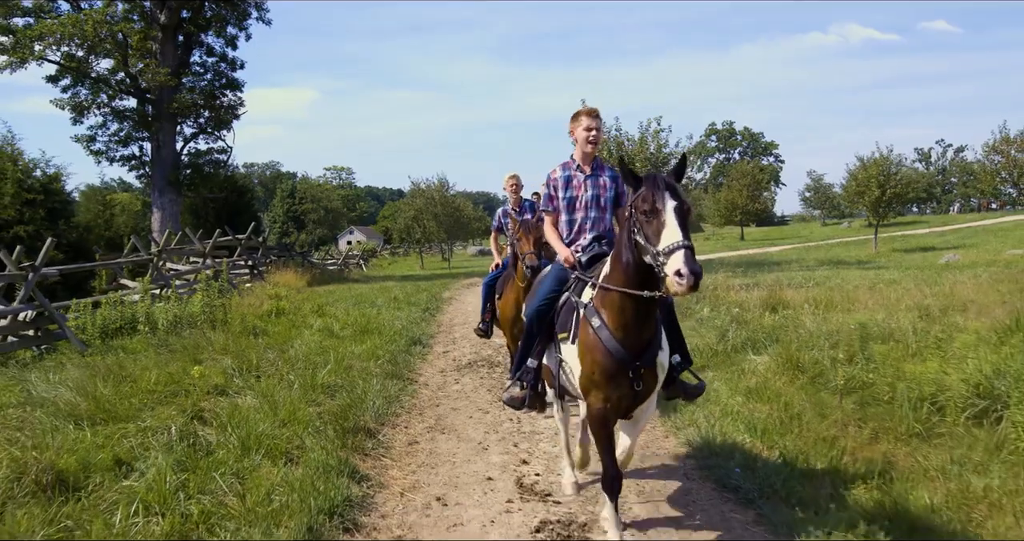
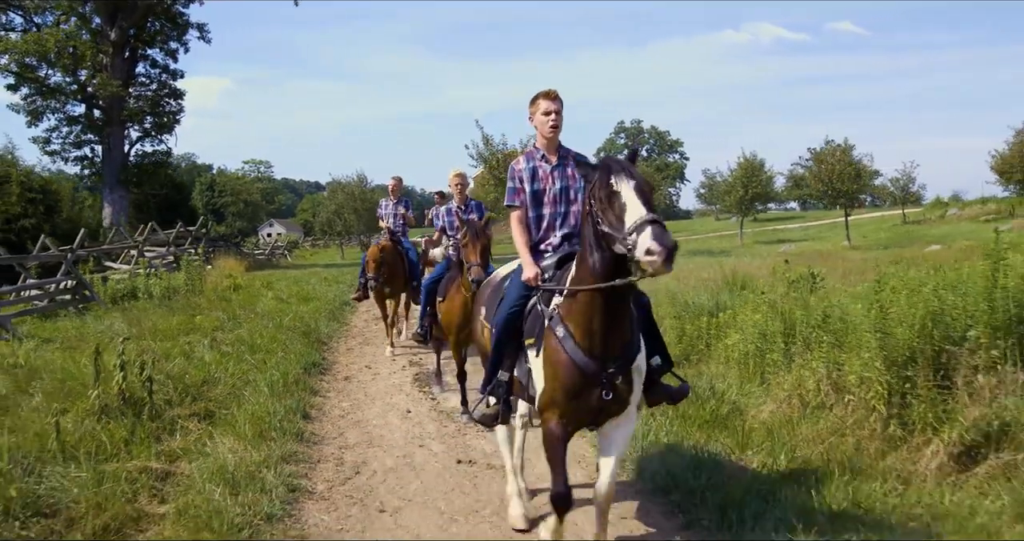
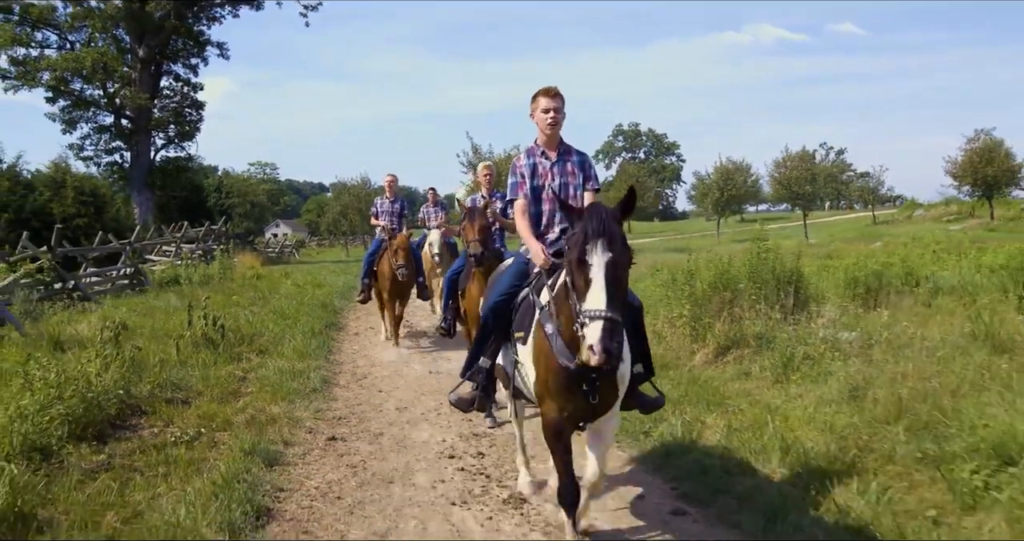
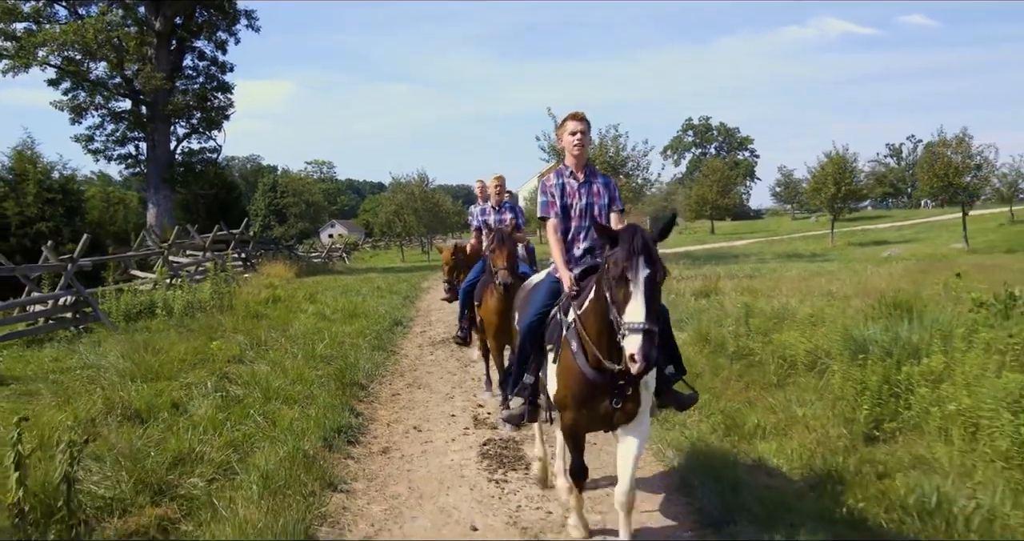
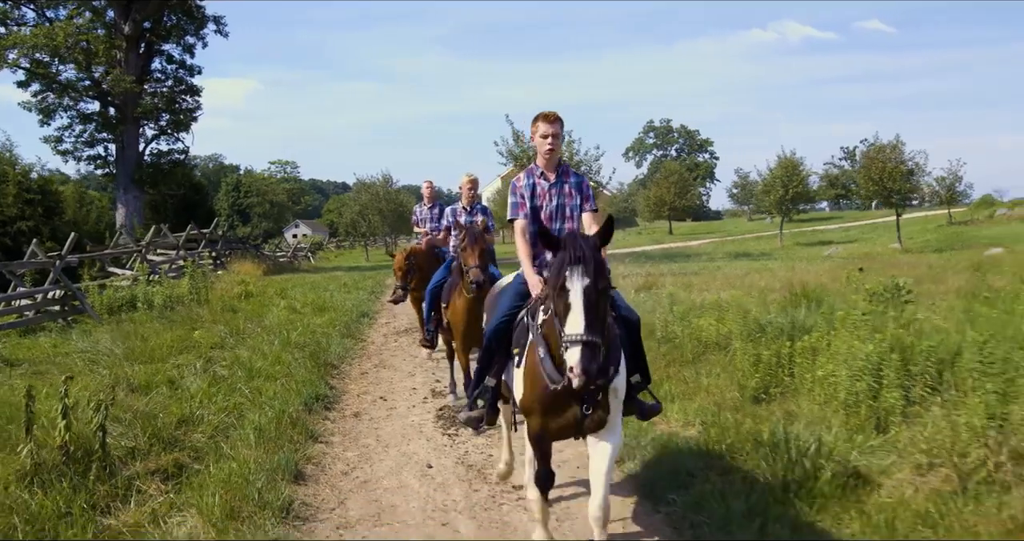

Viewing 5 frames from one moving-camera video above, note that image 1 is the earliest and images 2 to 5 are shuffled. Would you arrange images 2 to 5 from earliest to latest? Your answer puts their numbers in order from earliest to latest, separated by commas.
4, 5, 2, 3
